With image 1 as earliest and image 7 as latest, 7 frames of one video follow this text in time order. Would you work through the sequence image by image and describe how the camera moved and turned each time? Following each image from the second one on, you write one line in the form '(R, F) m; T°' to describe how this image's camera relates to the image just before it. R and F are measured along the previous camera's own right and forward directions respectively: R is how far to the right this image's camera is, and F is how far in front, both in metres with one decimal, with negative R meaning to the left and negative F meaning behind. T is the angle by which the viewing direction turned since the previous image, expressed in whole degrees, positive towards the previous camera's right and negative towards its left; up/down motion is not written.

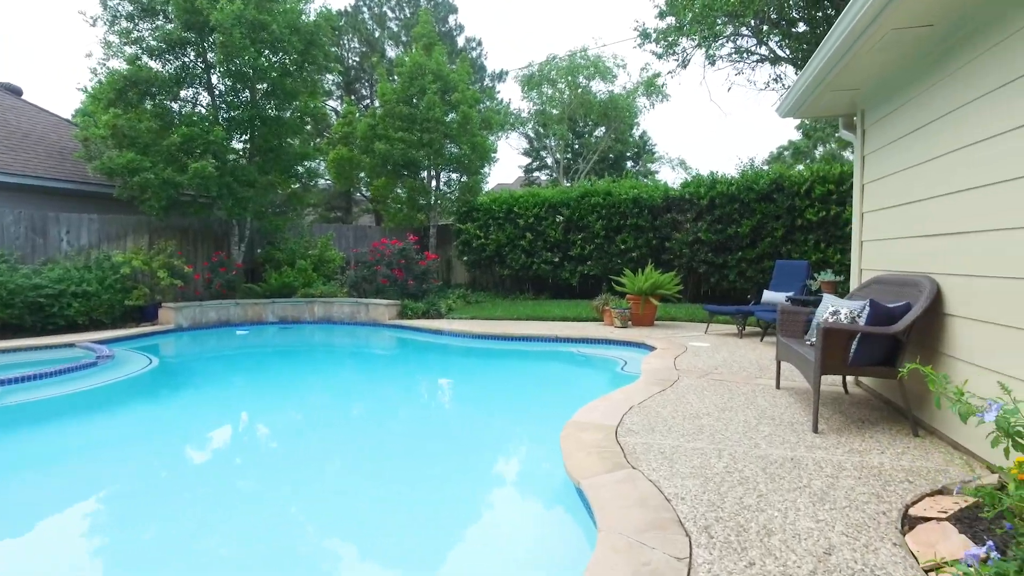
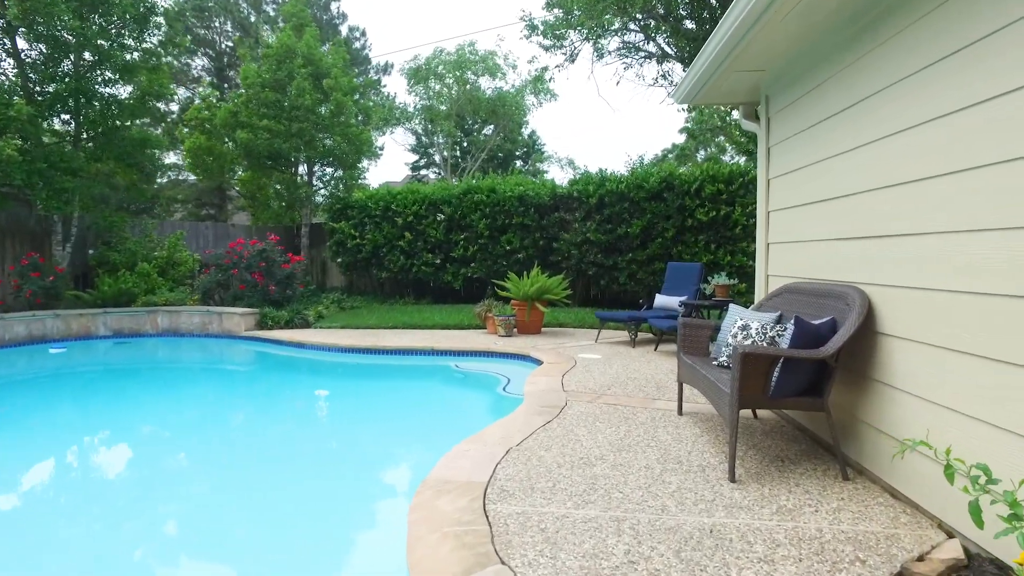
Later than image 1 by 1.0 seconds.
(+0.2, +0.9) m; +9°
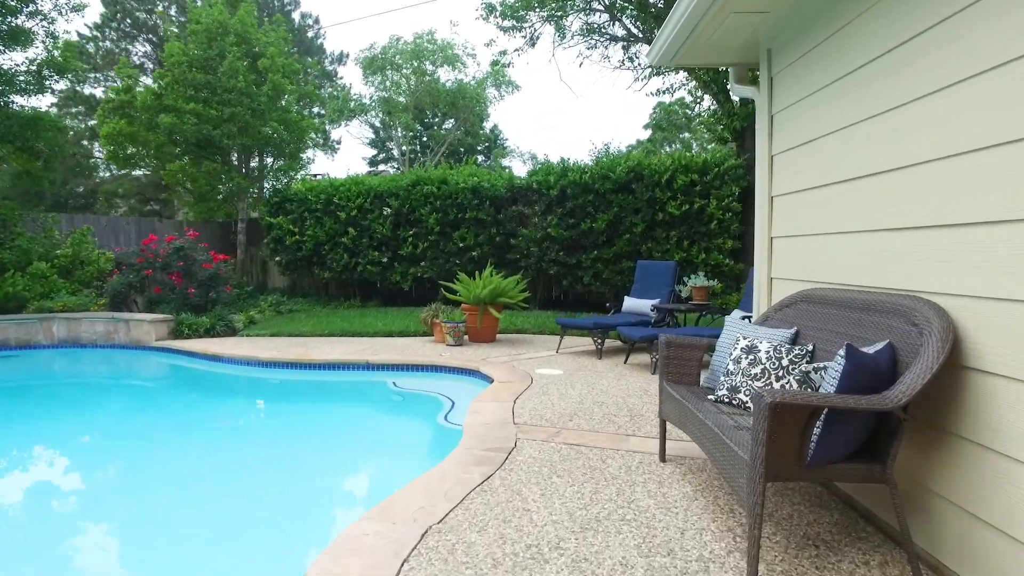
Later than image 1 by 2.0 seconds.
(+0.2, +1.0) m; +3°
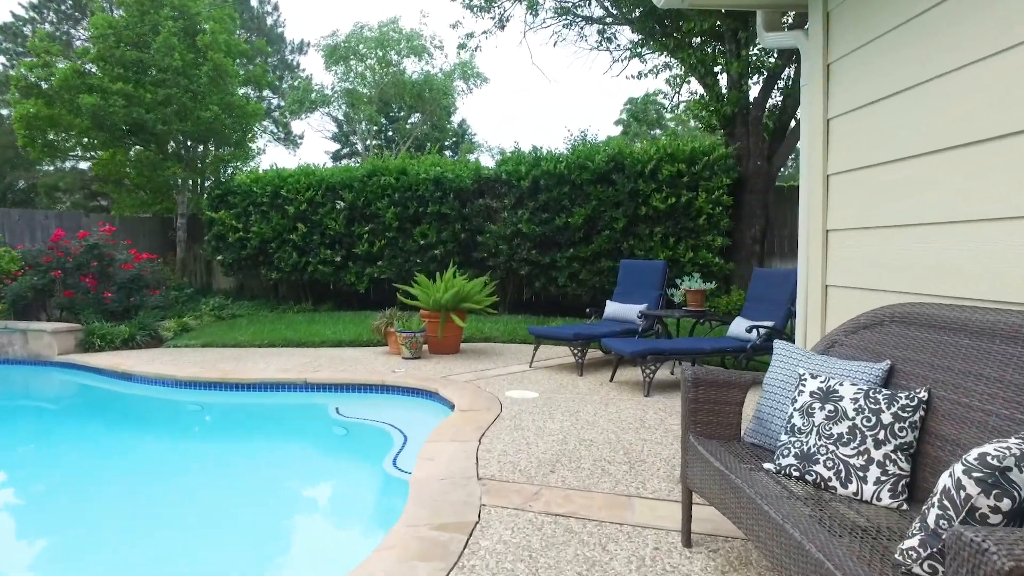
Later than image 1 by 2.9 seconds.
(0.0, +1.0) m; +3°
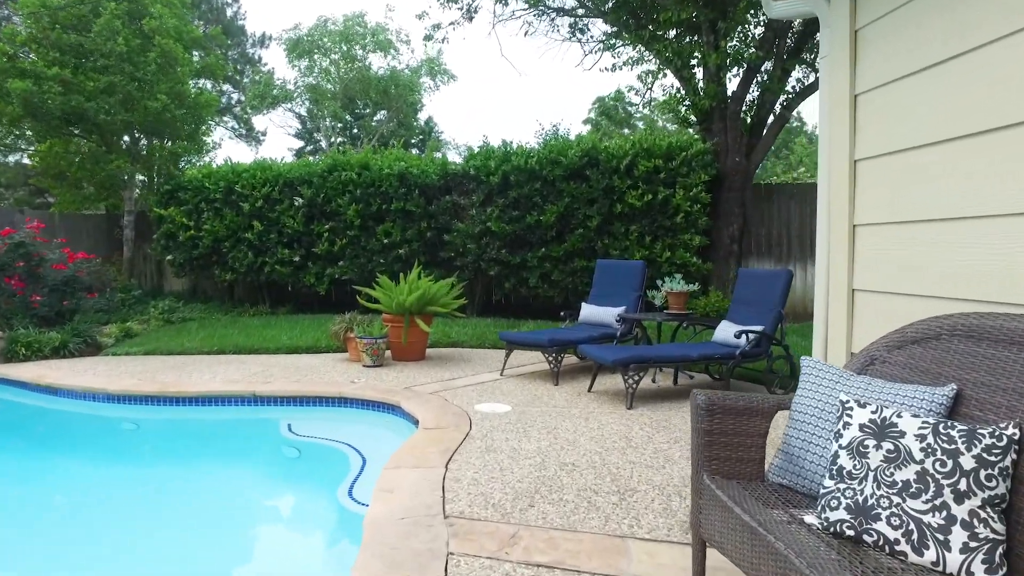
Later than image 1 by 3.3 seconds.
(0.0, +0.4) m; +3°
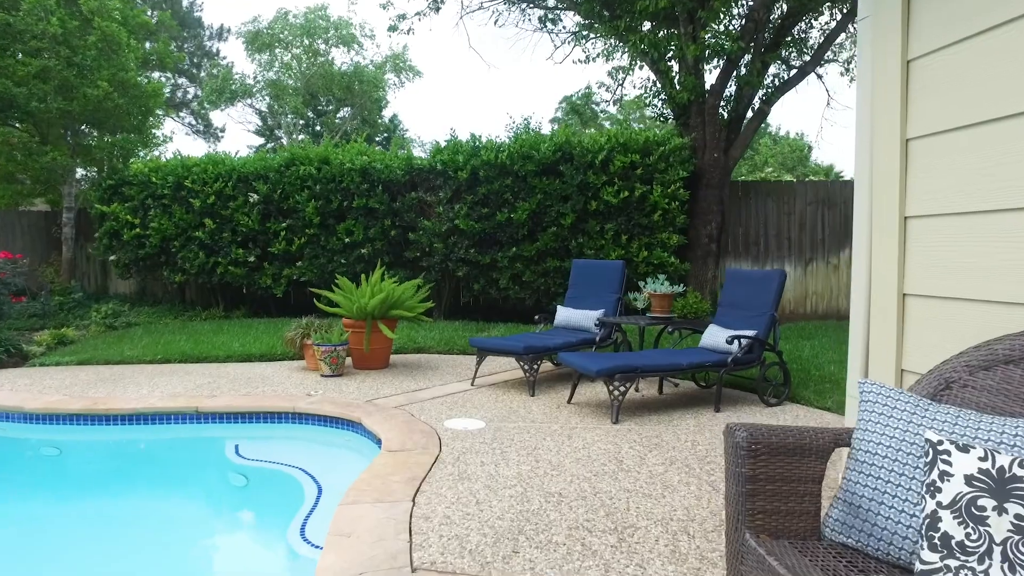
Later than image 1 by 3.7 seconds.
(0.0, +0.4) m; +3°
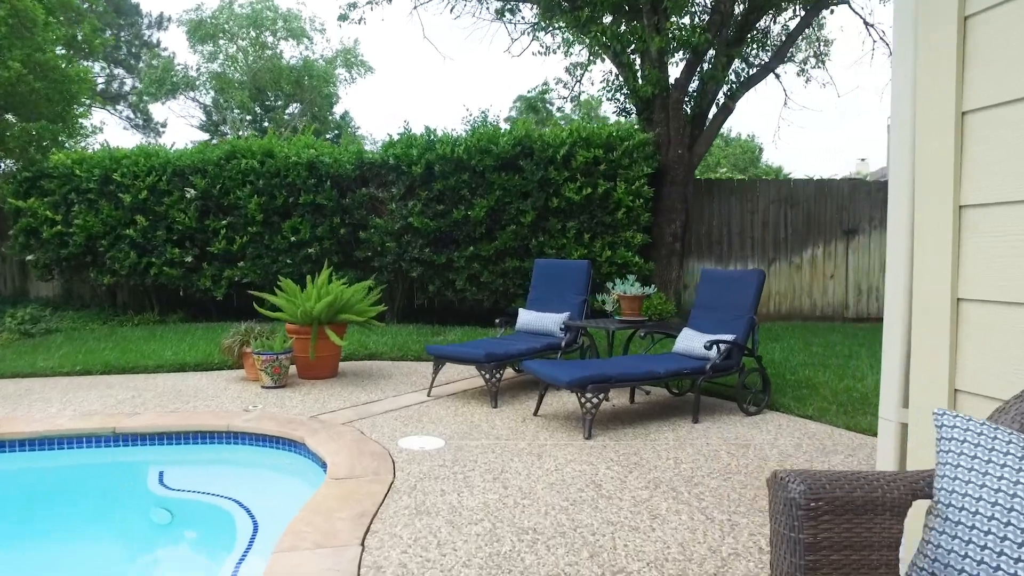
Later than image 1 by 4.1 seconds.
(0.0, +0.4) m; +4°
